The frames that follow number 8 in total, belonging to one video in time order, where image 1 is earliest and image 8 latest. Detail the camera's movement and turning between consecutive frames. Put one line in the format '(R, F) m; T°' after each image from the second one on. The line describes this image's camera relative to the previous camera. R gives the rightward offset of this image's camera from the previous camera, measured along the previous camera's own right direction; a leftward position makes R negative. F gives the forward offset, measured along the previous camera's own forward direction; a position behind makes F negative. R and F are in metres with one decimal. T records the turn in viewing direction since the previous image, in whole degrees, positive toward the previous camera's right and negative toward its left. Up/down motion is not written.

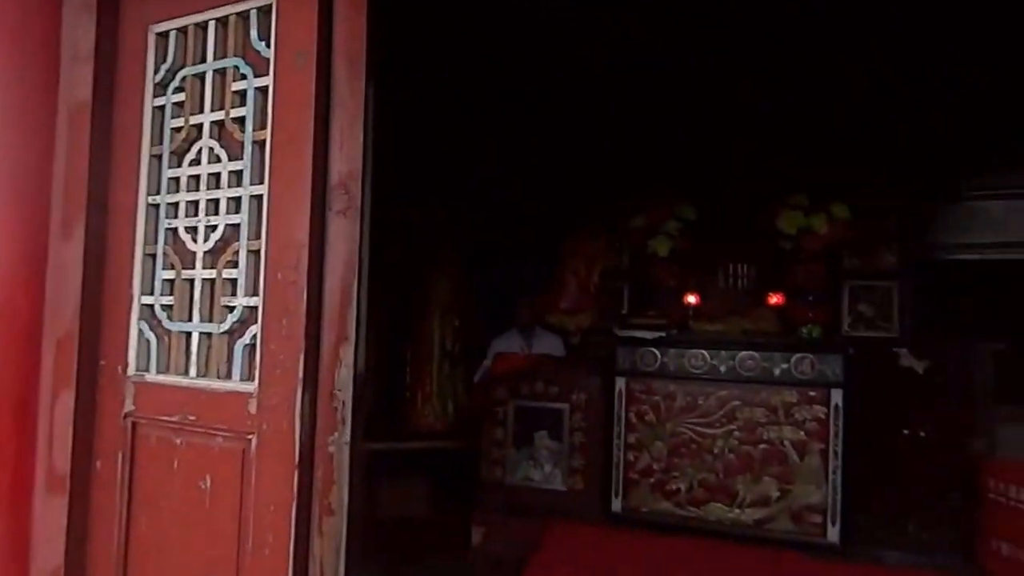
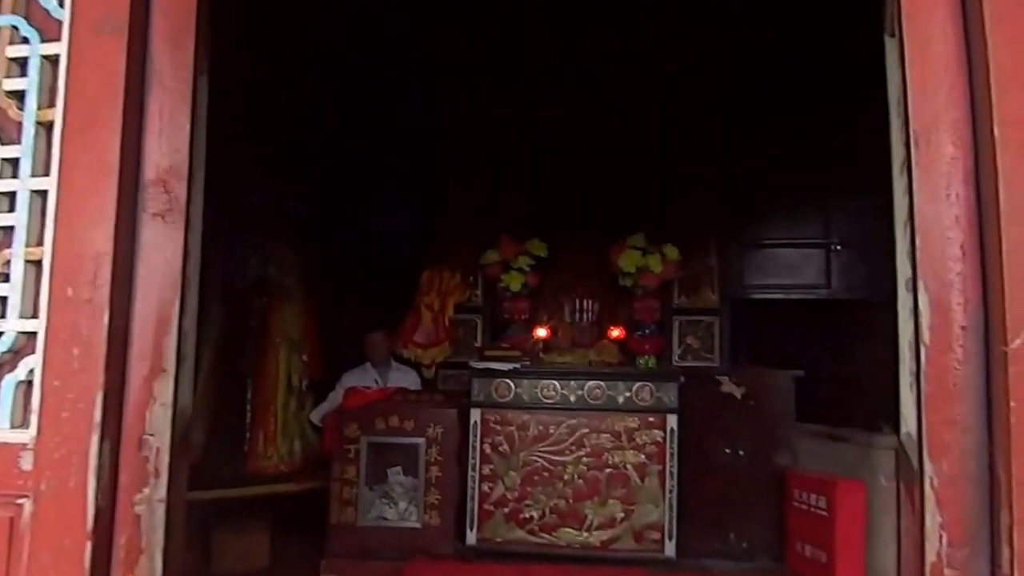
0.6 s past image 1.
(0.0, 0.0) m; +14°
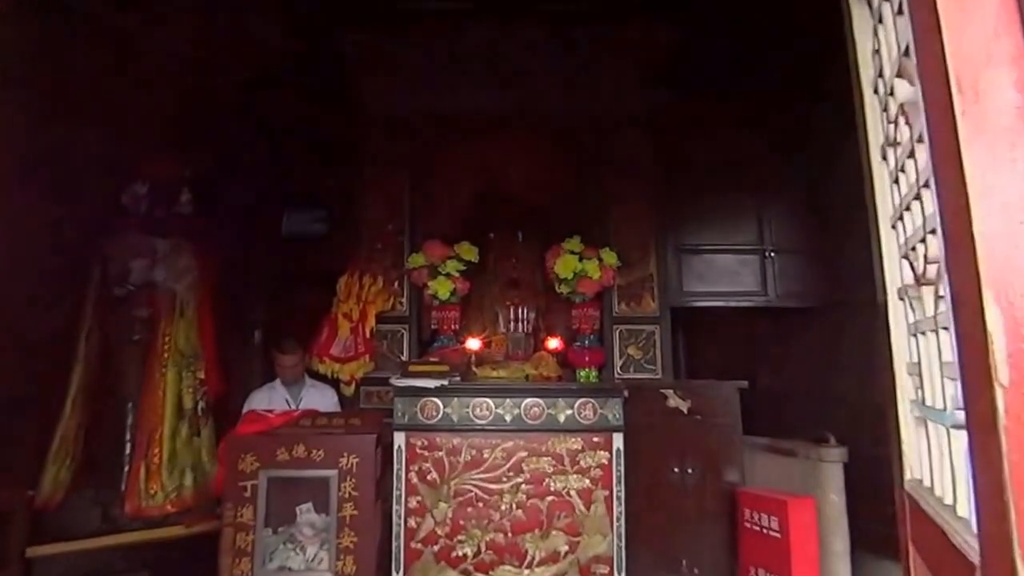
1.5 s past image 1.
(0.0, +0.4) m; +7°
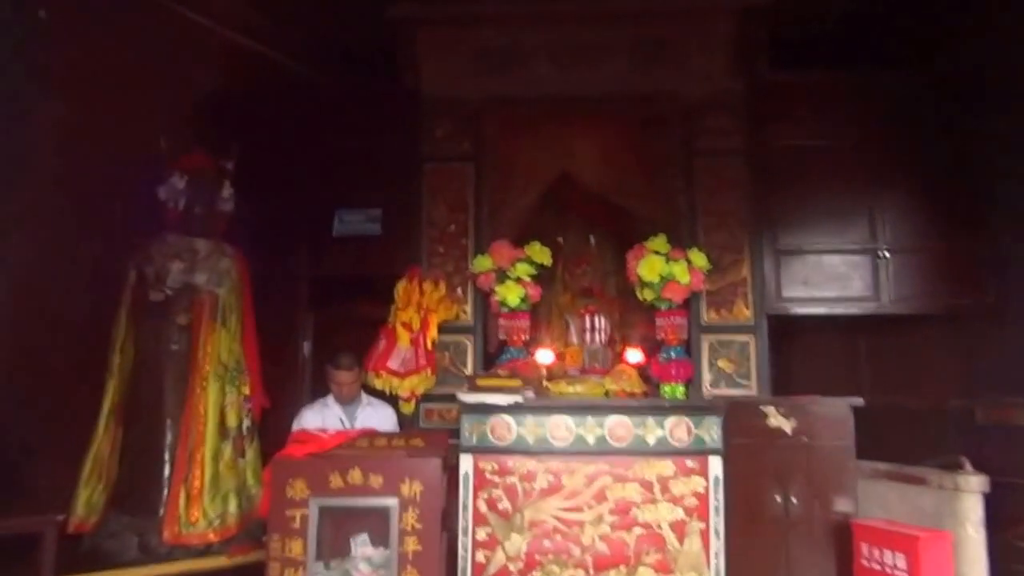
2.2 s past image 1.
(-0.2, +0.3) m; -2°
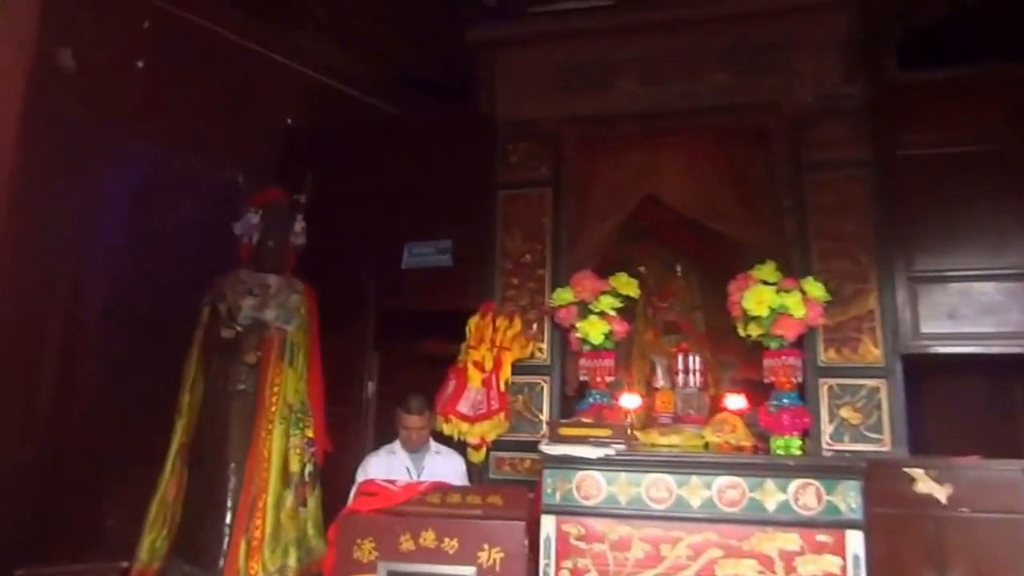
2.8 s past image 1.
(0.0, +0.3) m; -7°
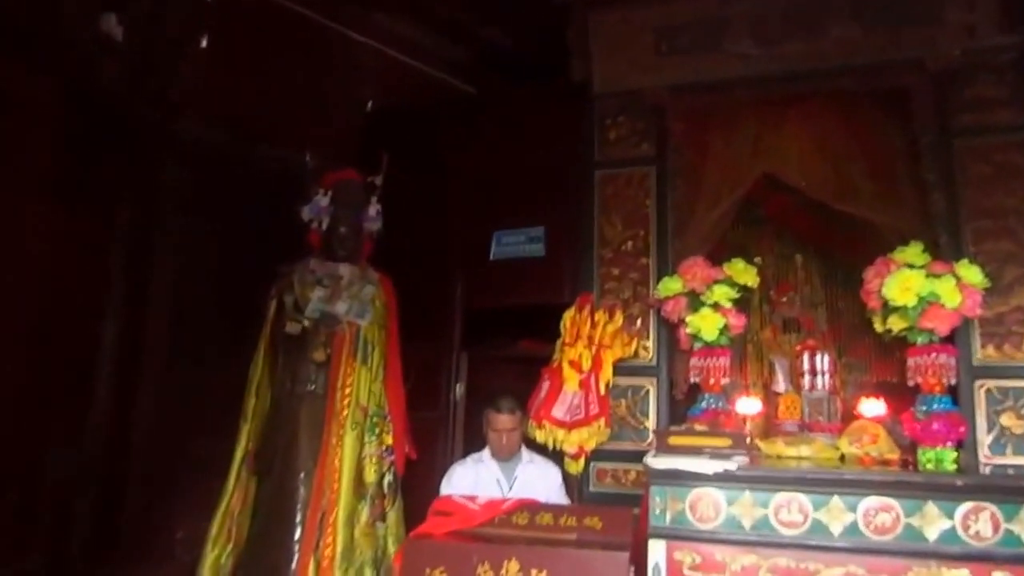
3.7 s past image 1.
(-0.1, +0.3) m; -6°
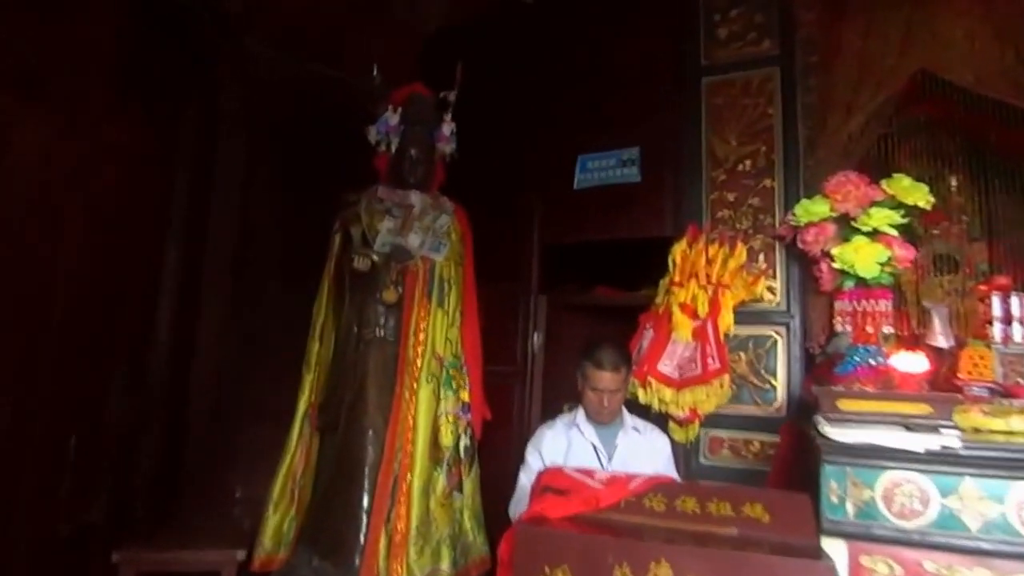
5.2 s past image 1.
(-0.1, +0.5) m; -6°
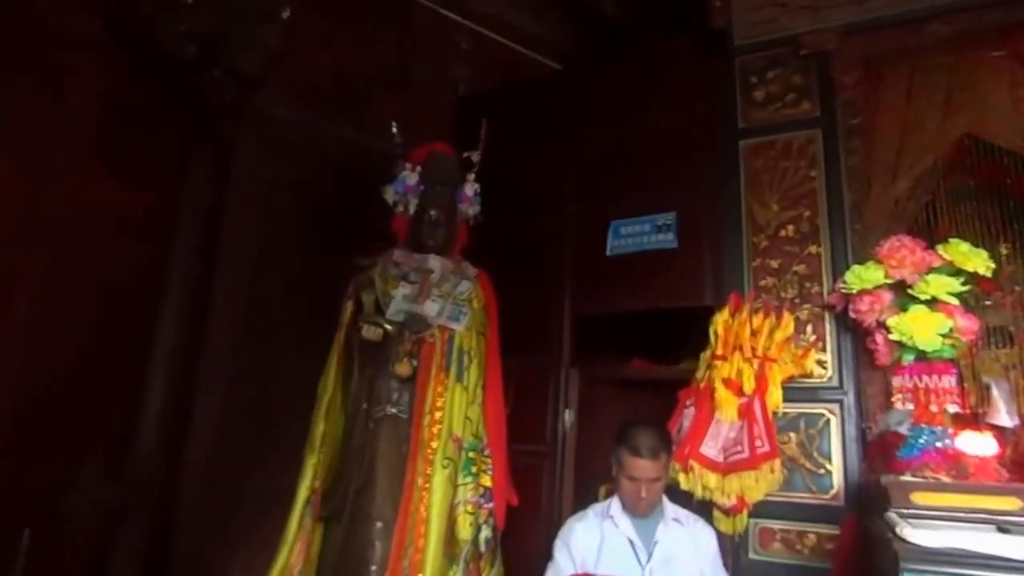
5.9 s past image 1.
(0.0, +0.2) m; -3°
